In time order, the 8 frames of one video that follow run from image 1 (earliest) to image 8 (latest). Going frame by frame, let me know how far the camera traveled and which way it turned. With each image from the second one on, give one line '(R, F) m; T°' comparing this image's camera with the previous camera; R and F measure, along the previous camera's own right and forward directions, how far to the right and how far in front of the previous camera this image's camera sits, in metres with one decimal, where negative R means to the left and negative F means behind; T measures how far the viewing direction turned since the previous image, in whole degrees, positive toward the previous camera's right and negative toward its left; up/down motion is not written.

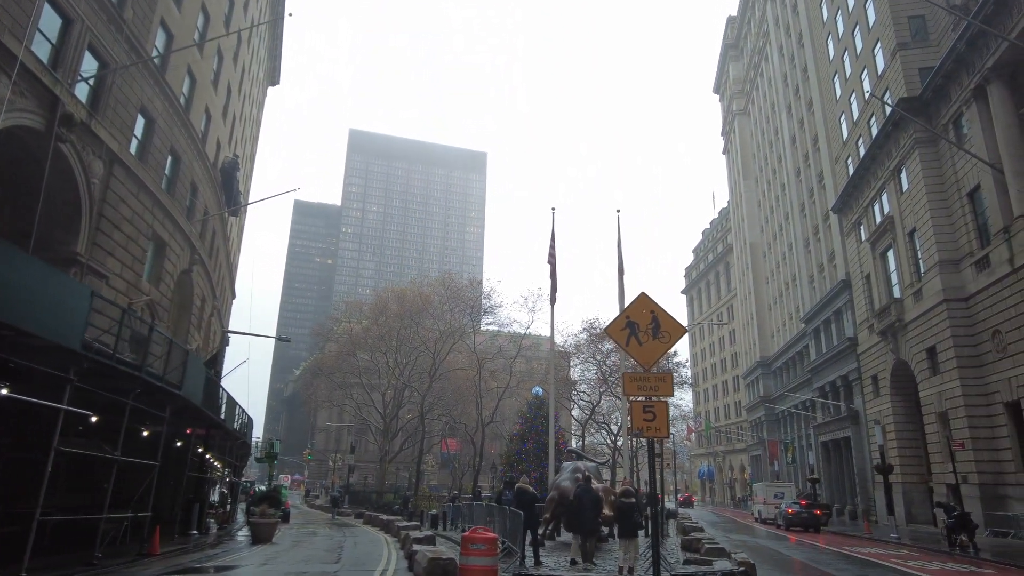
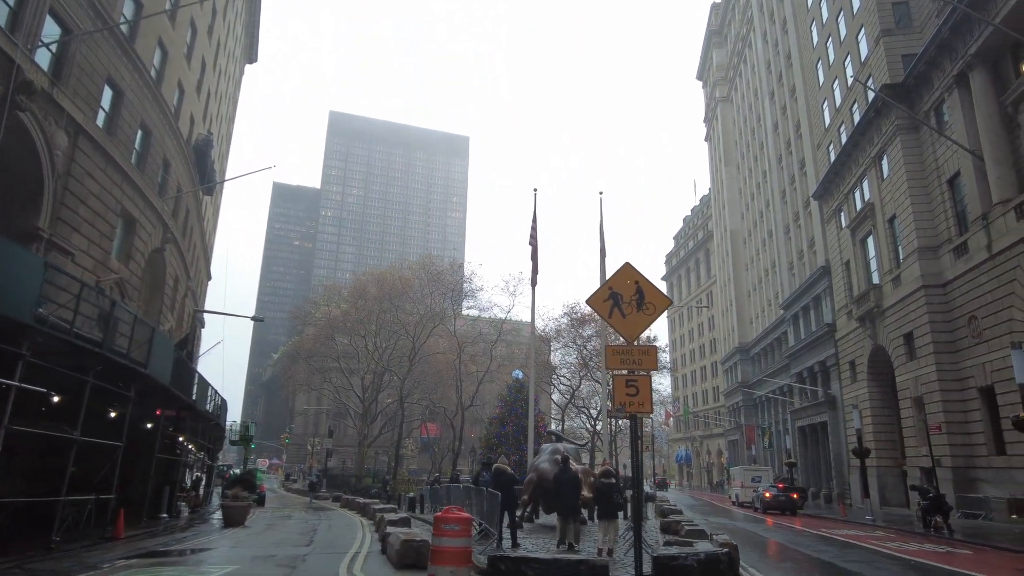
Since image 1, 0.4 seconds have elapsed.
(0.0, +0.4) m; +2°
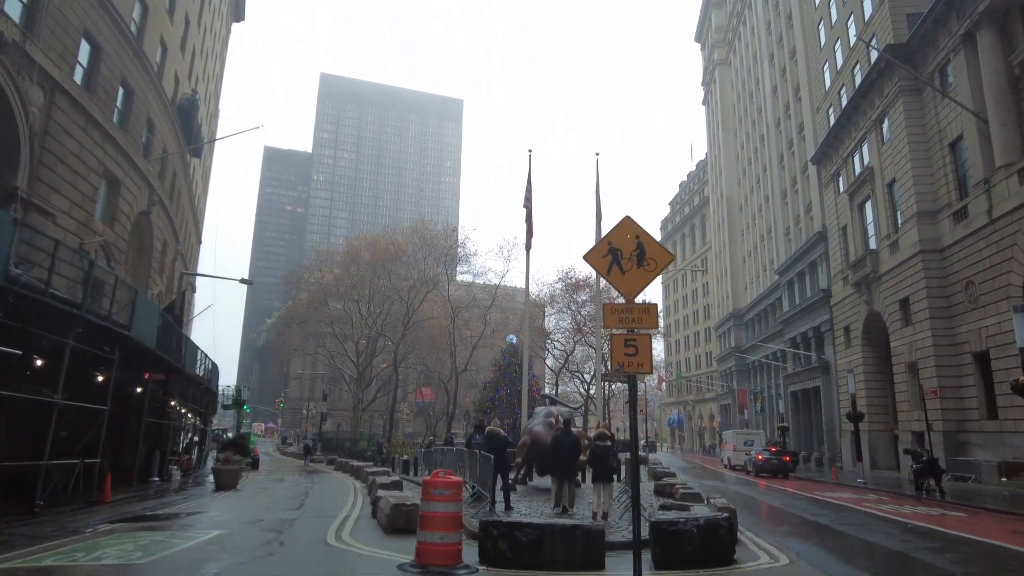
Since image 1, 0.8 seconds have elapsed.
(0.0, +0.4) m; 0°
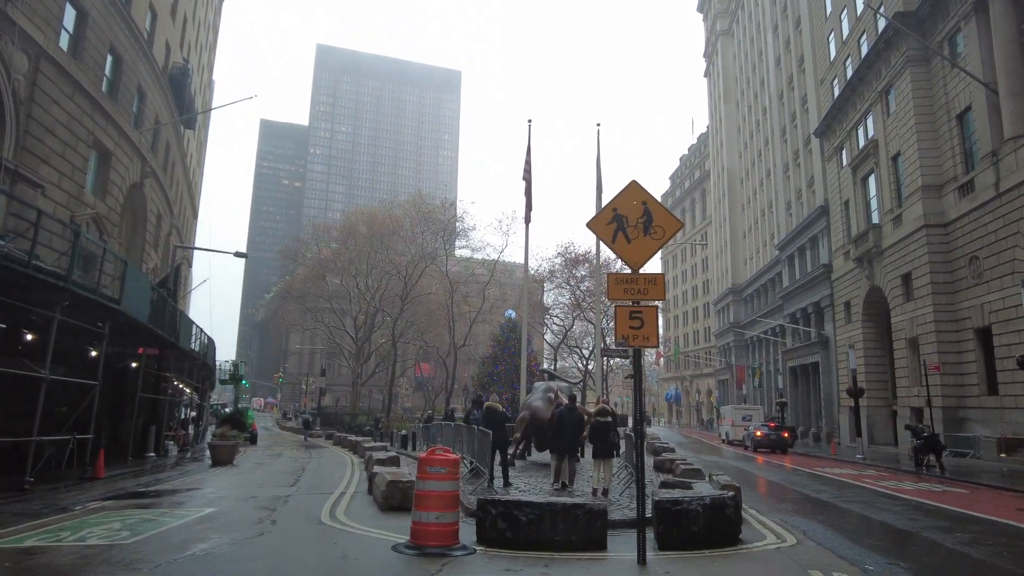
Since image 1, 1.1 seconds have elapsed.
(0.0, +0.3) m; 0°
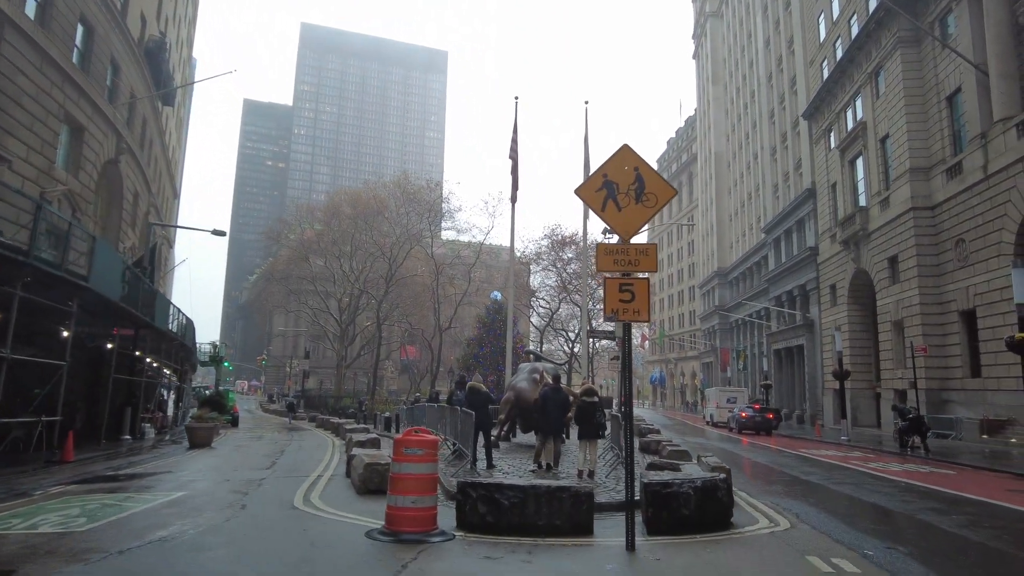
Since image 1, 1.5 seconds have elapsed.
(0.0, +0.4) m; +1°
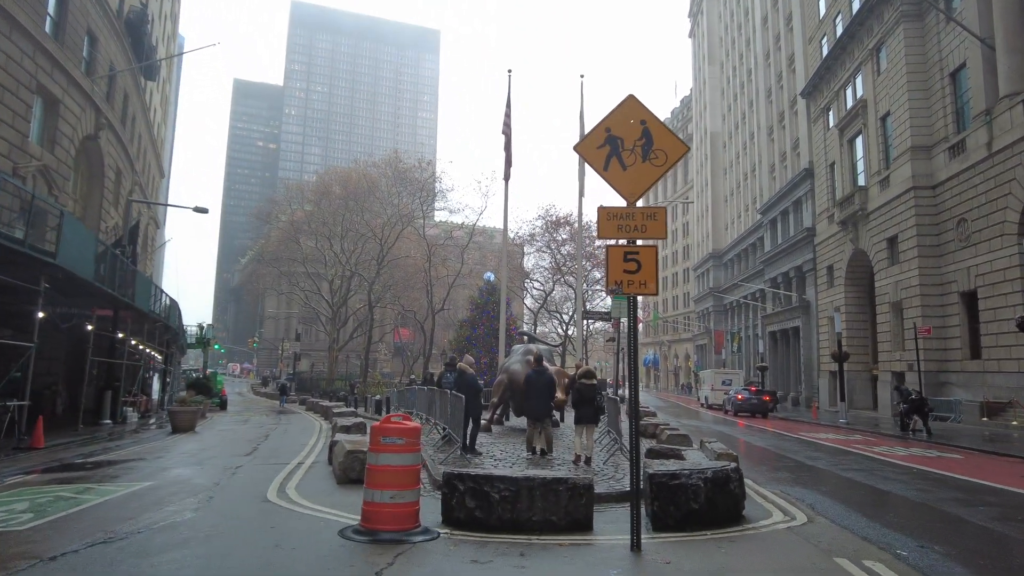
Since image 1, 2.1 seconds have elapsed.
(0.0, +0.6) m; +1°
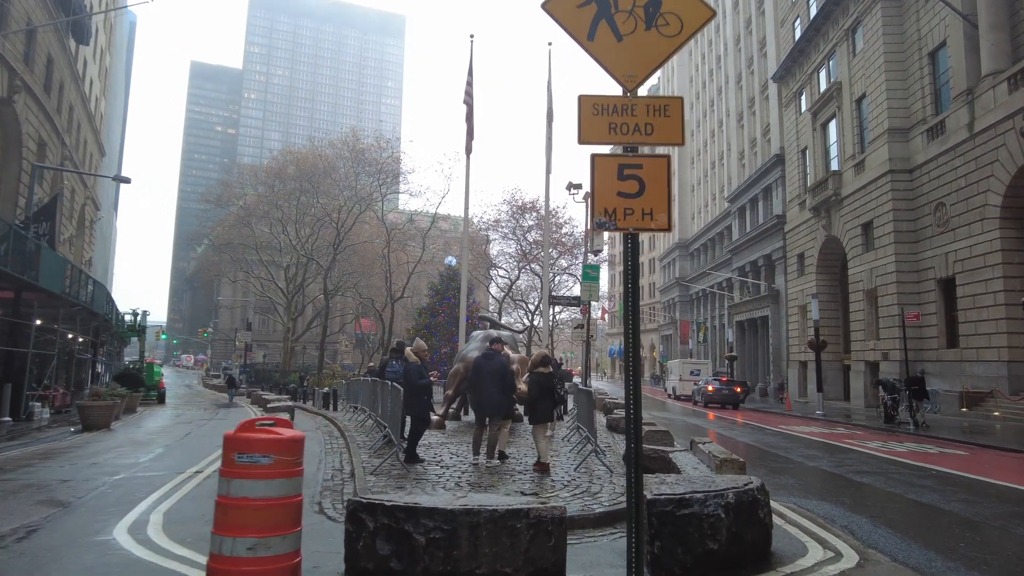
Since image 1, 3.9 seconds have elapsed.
(+0.2, +1.8) m; +3°
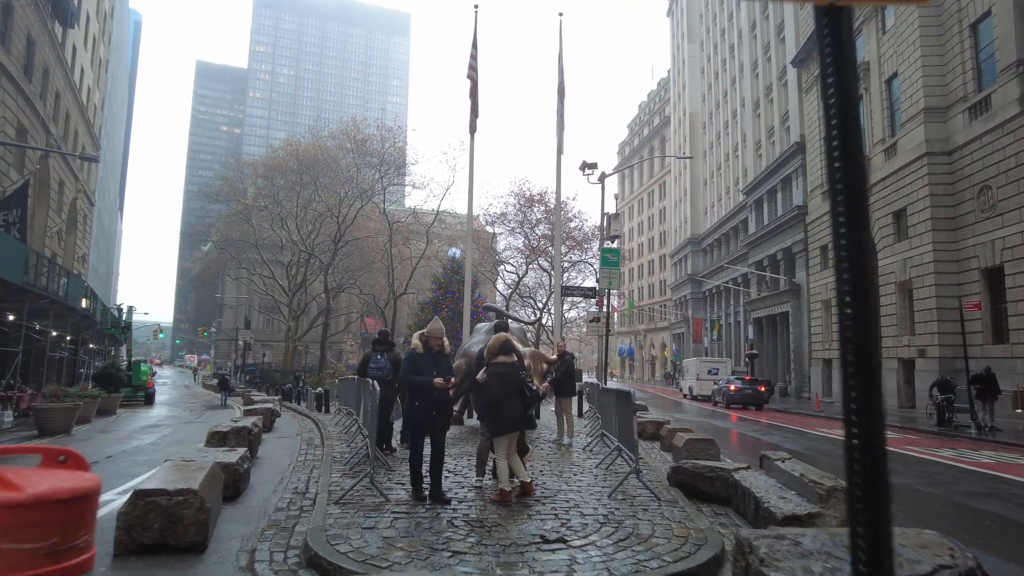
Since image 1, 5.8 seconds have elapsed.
(-0.1, +1.9) m; -1°
